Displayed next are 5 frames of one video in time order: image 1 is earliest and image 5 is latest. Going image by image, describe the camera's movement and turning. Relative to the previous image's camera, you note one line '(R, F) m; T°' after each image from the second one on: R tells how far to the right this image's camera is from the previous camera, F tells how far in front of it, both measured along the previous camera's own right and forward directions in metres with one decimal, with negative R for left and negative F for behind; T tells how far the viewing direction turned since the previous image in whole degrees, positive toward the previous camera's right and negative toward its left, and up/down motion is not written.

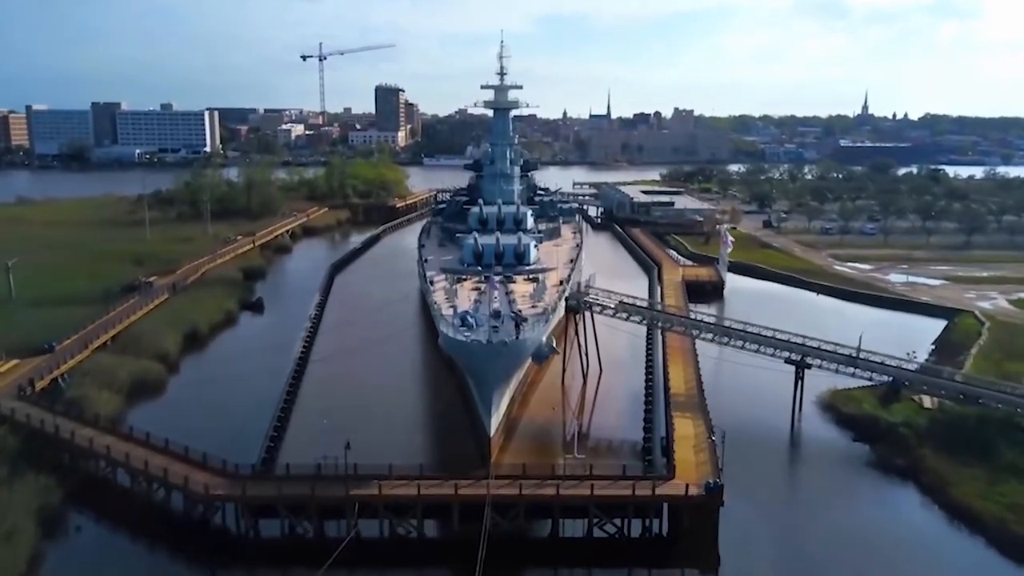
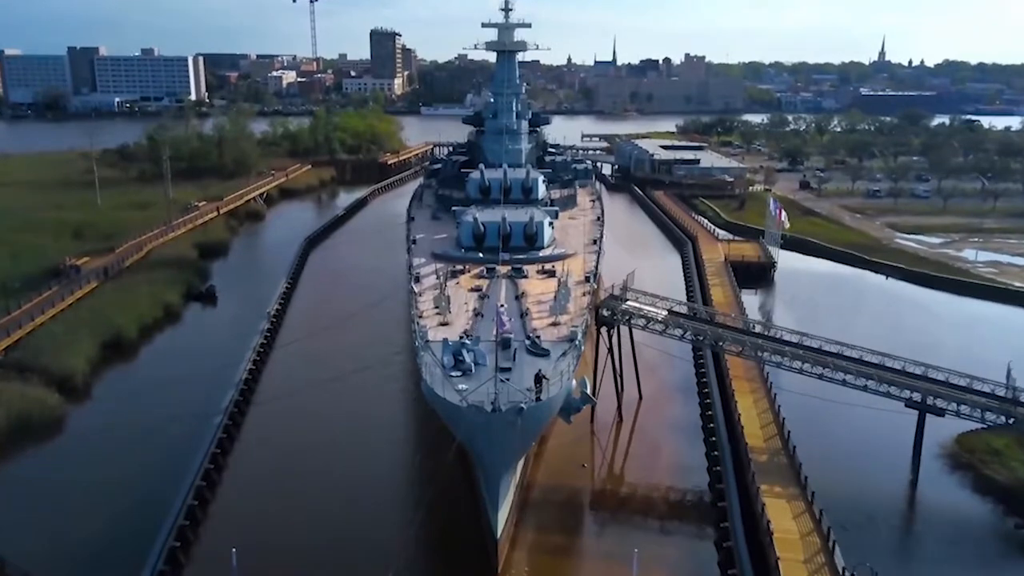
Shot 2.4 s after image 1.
(-0.2, +5.0) m; 0°
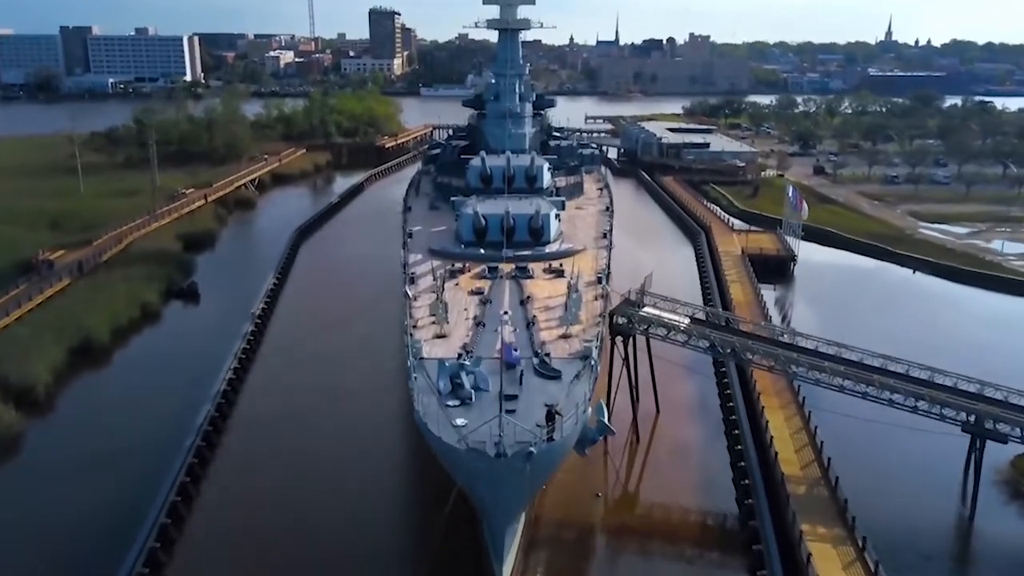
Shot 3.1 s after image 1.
(-0.1, +1.5) m; 0°
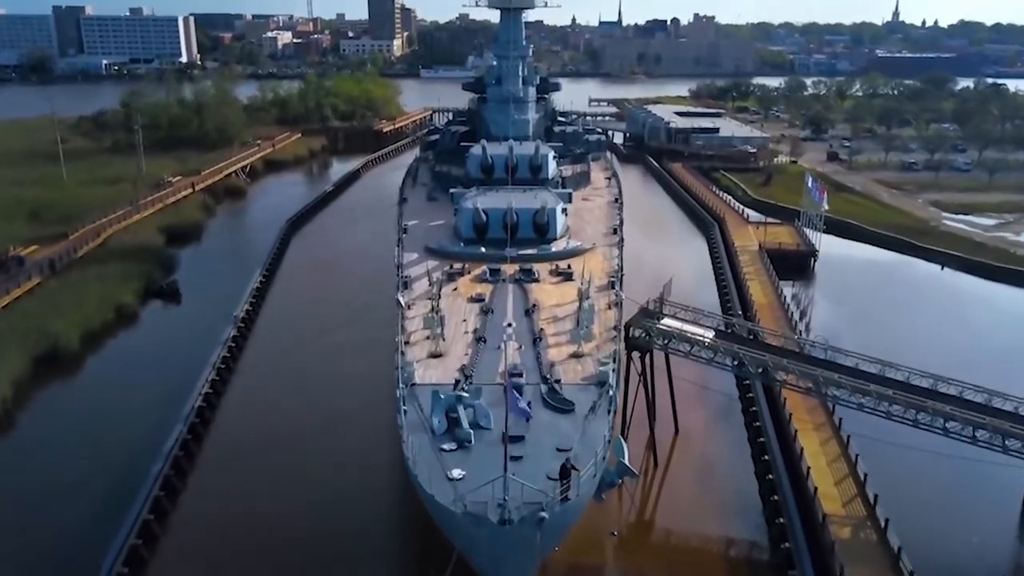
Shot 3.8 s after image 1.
(0.0, +1.4) m; 0°
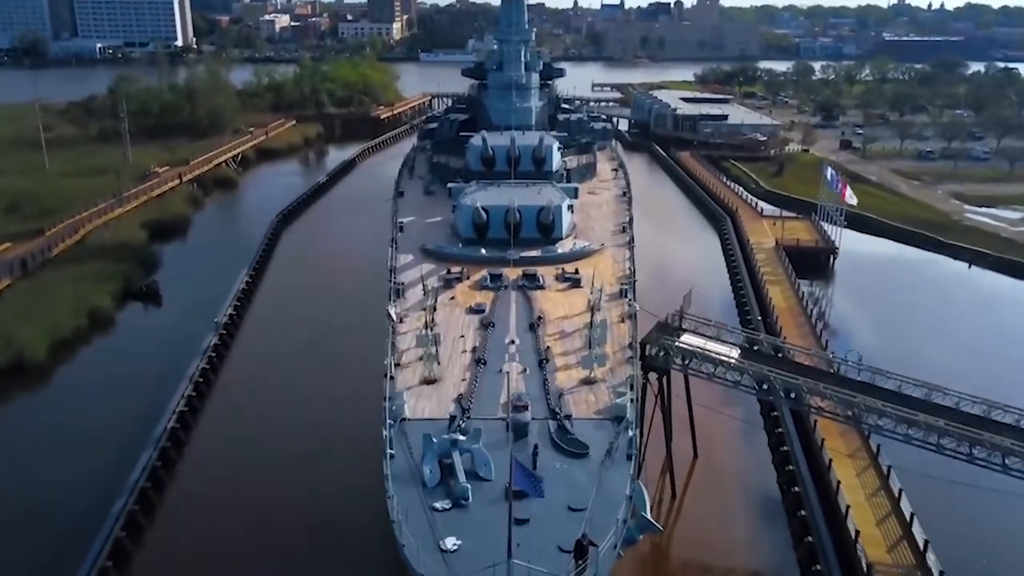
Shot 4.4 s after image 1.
(0.0, +1.2) m; 0°
